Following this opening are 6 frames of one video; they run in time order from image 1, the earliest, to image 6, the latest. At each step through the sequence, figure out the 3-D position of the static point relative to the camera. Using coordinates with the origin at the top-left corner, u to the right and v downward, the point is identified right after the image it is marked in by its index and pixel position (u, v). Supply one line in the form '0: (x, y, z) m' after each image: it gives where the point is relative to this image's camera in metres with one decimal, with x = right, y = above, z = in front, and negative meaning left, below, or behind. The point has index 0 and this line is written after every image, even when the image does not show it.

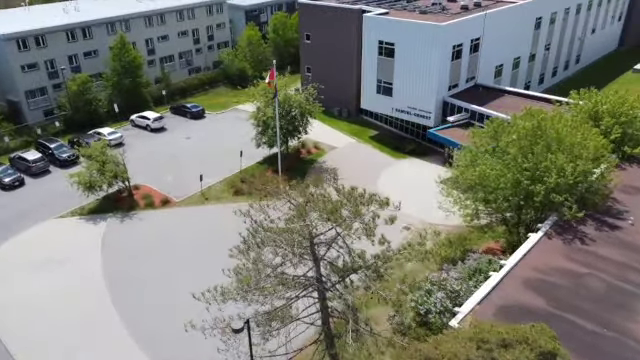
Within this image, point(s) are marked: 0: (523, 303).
0: (+7.0, -4.3, +18.1) m
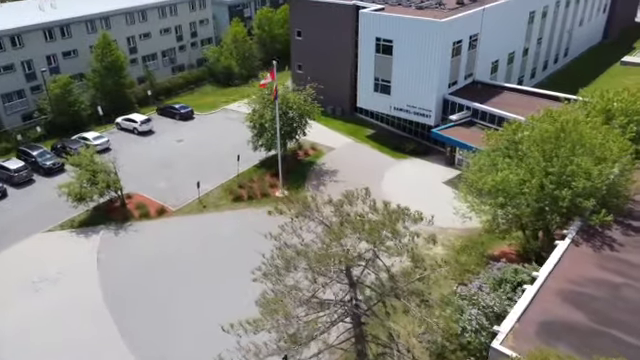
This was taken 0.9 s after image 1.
0: (+8.0, -4.6, +17.3) m
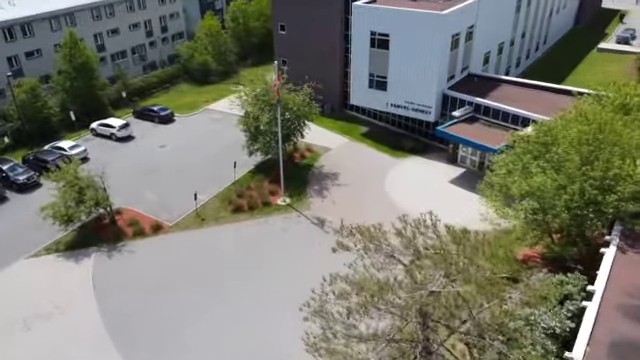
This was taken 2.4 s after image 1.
0: (+9.7, -4.9, +16.2) m
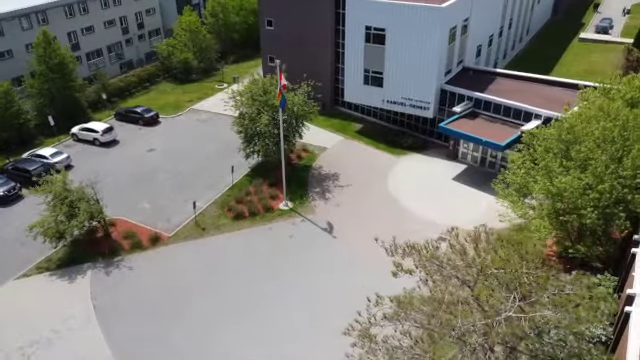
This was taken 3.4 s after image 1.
0: (+10.9, -4.9, +15.7) m
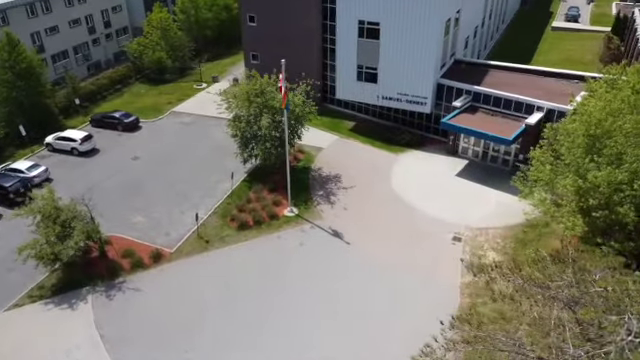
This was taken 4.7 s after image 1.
0: (+12.5, -4.8, +15.3) m
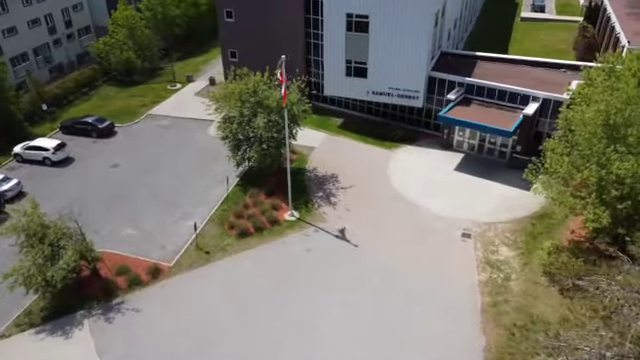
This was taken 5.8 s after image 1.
0: (+13.8, -4.3, +15.1) m
